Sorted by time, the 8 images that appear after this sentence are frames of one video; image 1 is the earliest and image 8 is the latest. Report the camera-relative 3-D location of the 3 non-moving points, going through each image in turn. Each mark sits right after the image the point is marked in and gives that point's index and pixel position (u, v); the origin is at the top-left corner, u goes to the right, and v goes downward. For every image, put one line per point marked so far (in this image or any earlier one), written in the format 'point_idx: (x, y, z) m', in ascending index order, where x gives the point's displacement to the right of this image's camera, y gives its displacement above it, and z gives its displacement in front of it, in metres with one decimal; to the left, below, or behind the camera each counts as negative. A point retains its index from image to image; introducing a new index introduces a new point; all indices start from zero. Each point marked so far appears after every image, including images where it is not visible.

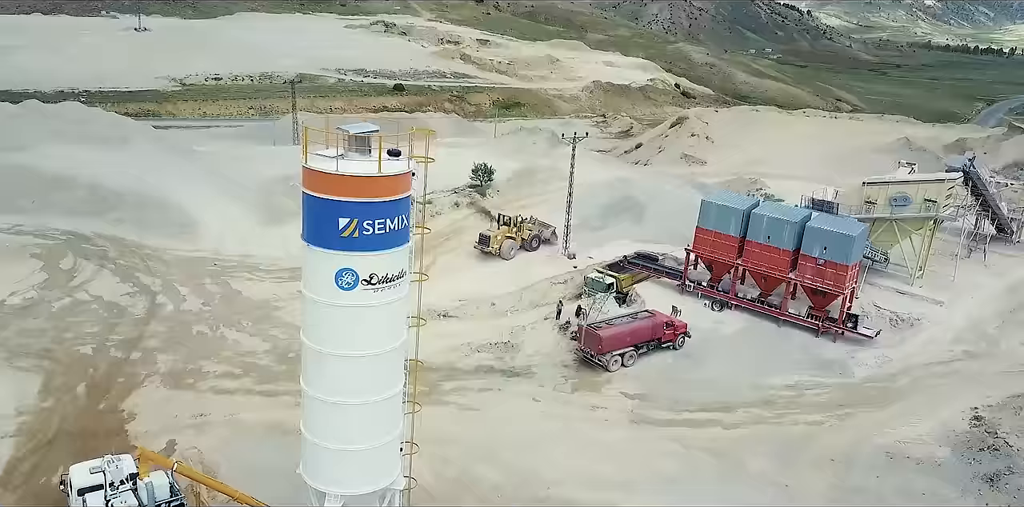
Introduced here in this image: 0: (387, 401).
0: (-2.3, -2.7, +15.0) m
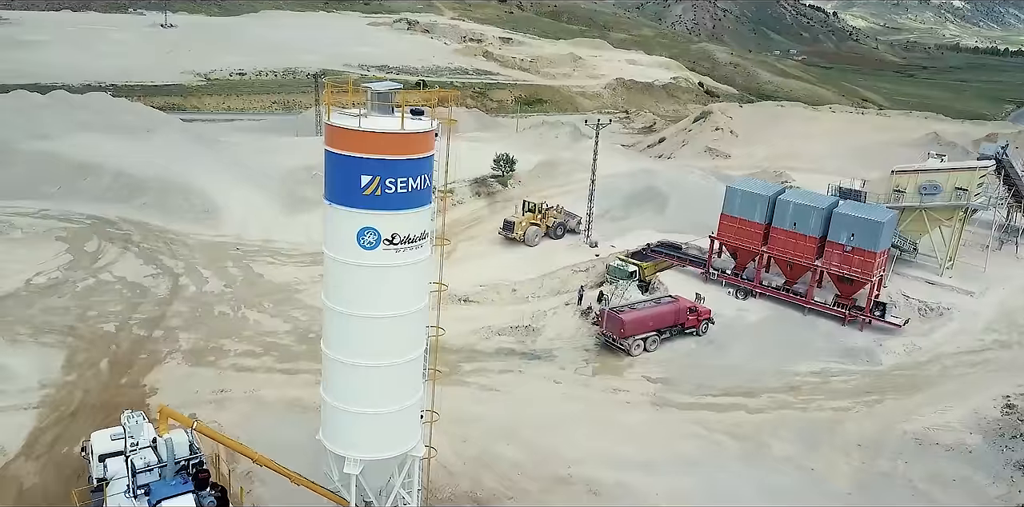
0: (-1.9, -2.0, +14.8) m
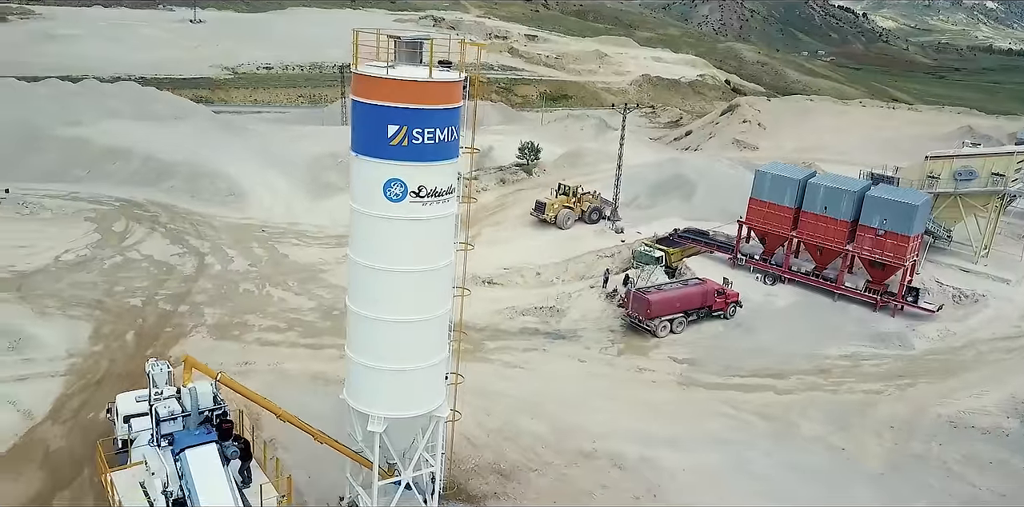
0: (-1.4, -1.2, +14.6) m
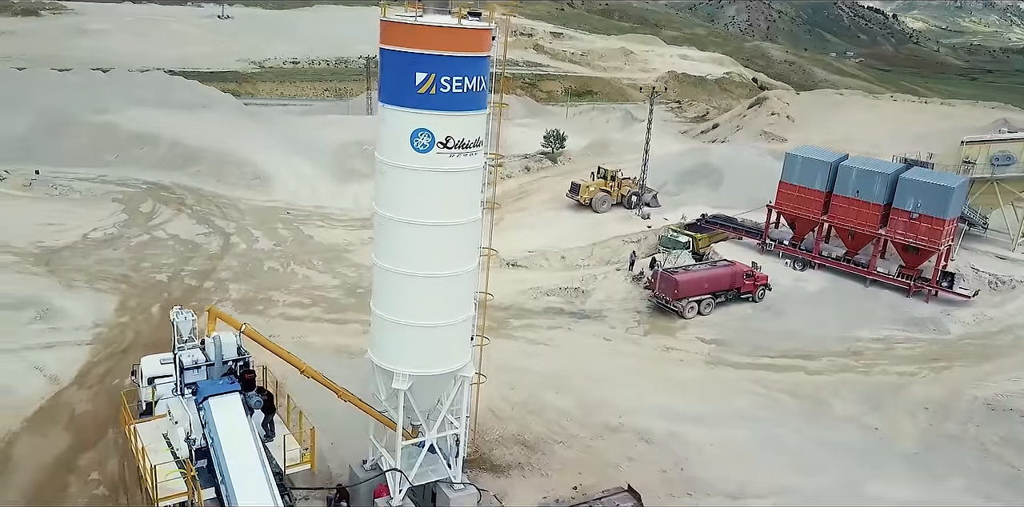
0: (-0.9, -0.4, +14.4) m
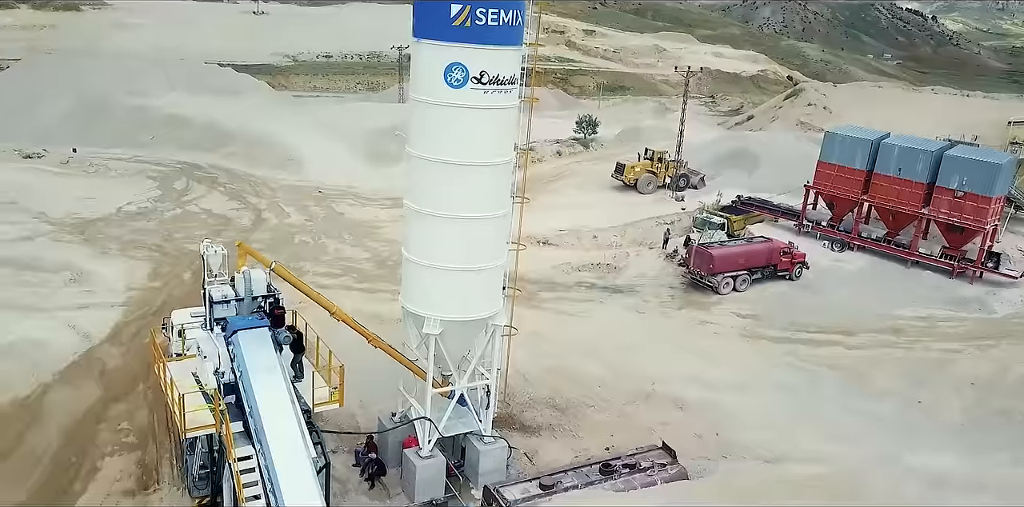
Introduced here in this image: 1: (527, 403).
0: (-0.3, +0.6, +14.0) m
1: (+0.4, -3.6, +19.4) m
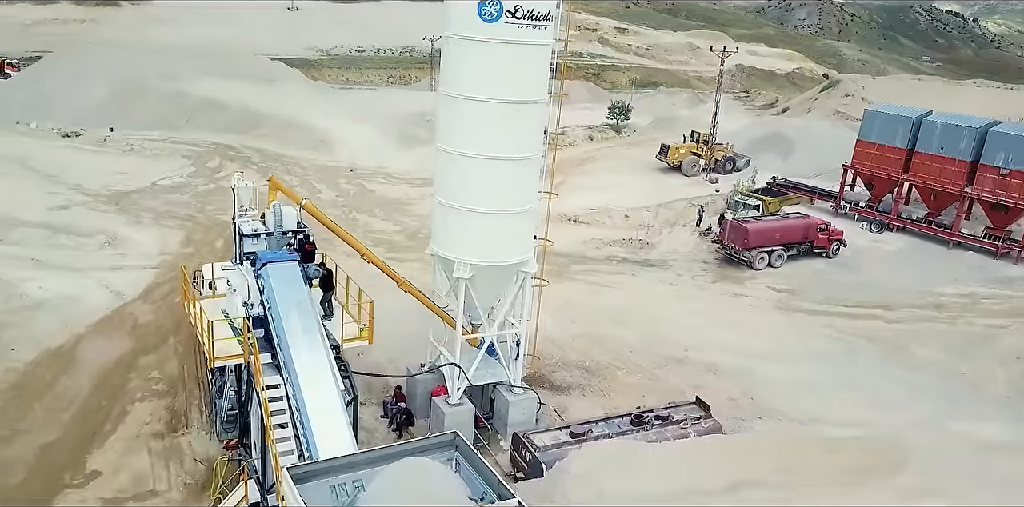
0: (+0.3, +1.6, +13.8) m
1: (+1.1, -2.7, +19.1) m
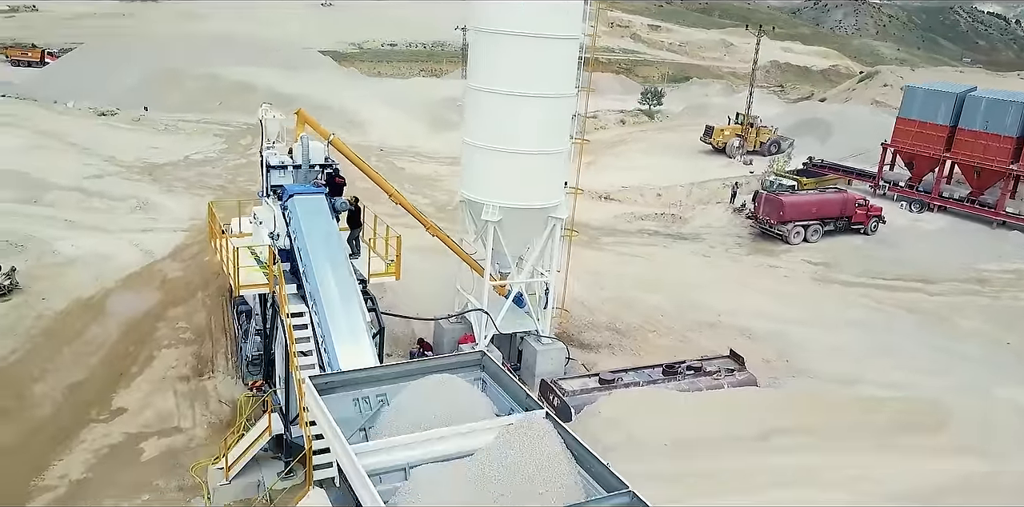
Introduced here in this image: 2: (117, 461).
0: (+0.8, +2.6, +13.5) m
1: (+1.7, -1.7, +18.7) m
2: (-6.1, -3.2, +12.2) m
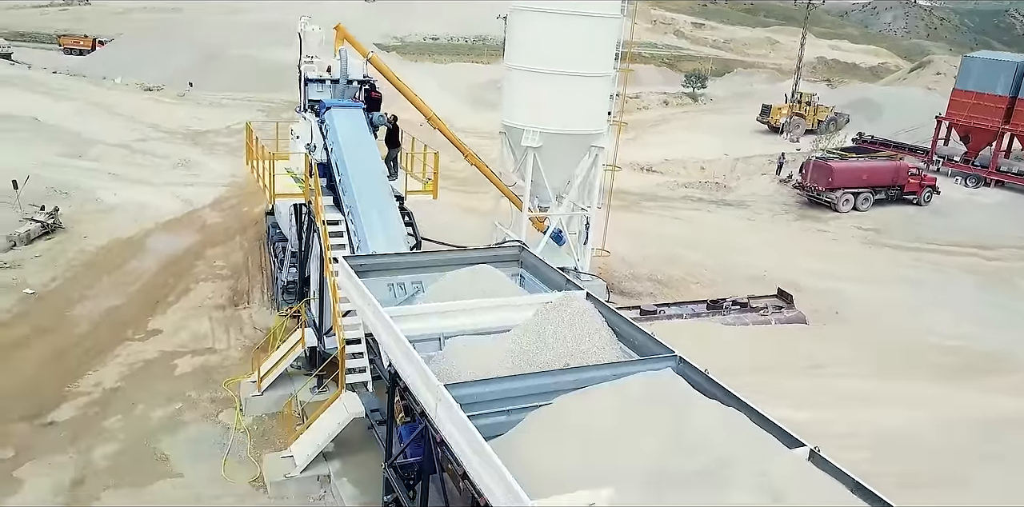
0: (+1.5, +3.8, +13.1) m
1: (+2.6, -0.5, +18.3) m
2: (-5.5, -1.8, +12.1) m
